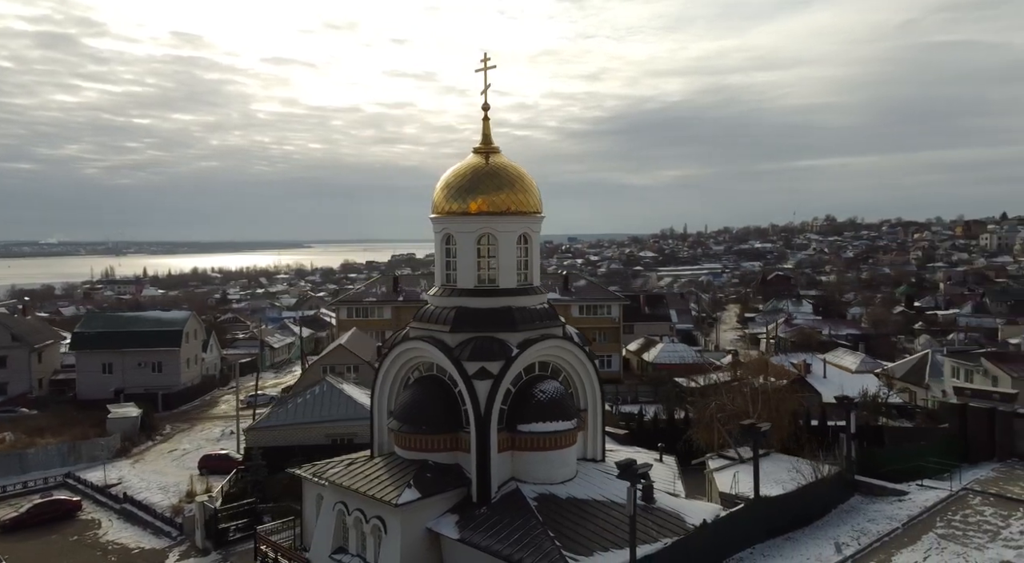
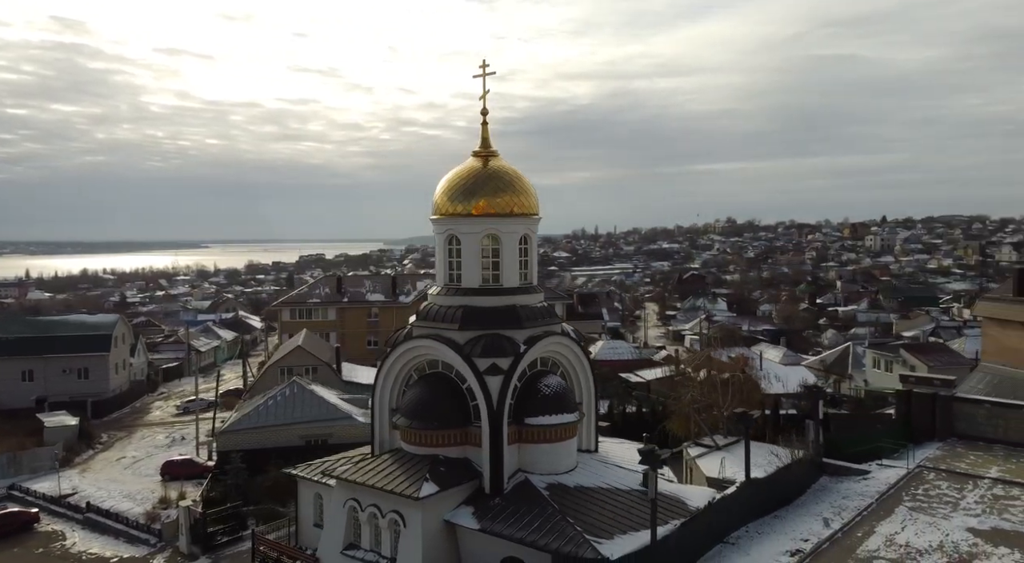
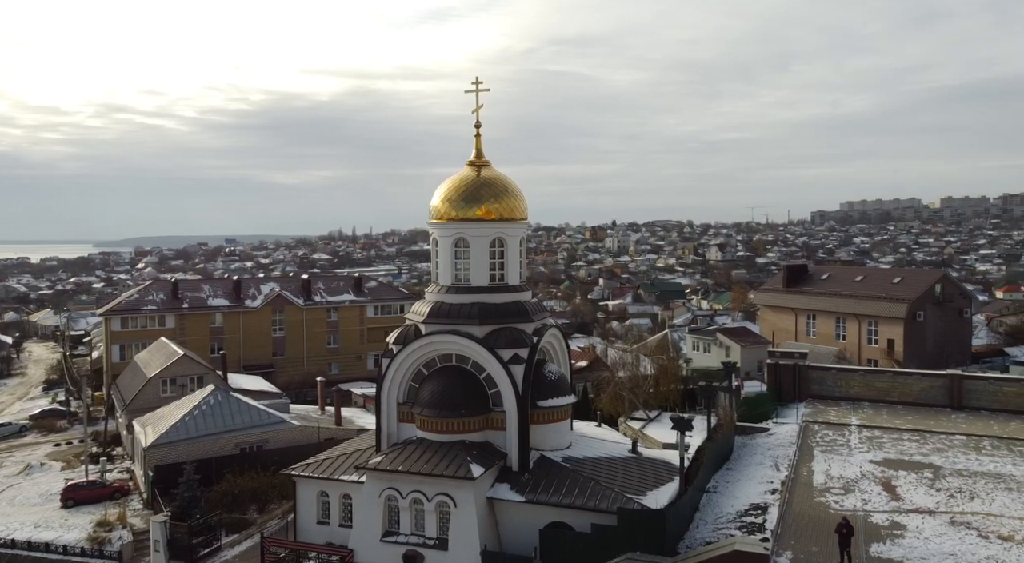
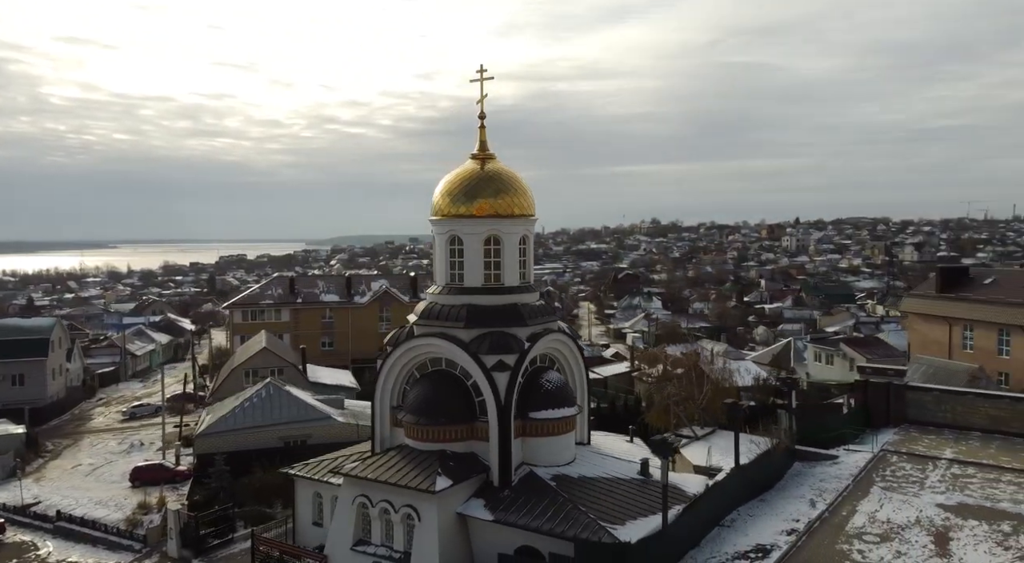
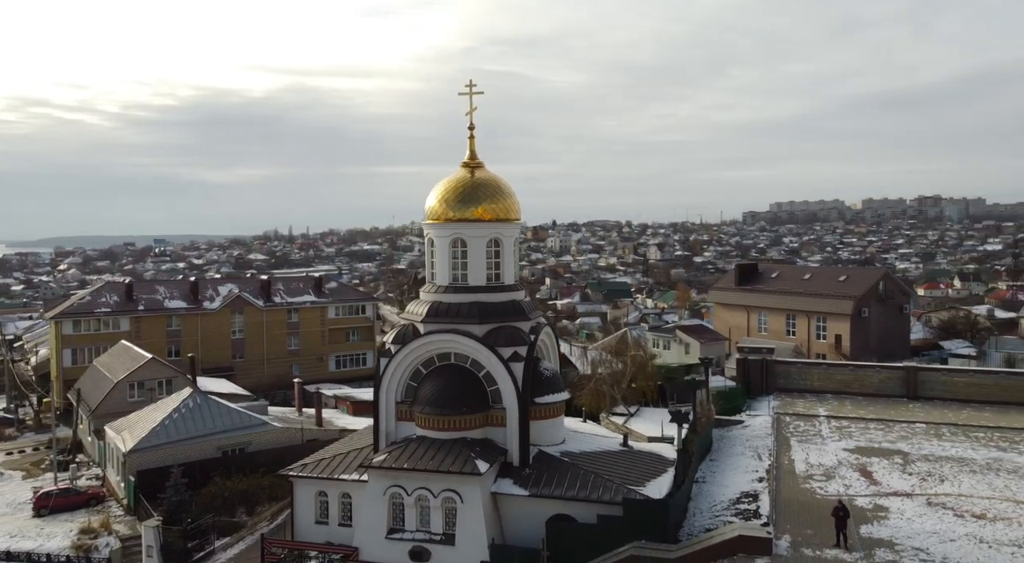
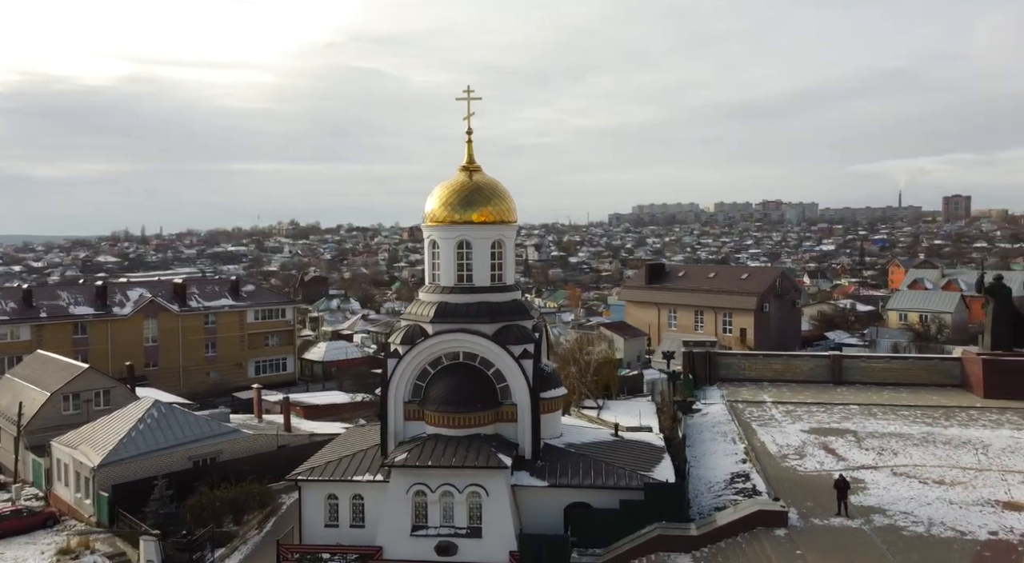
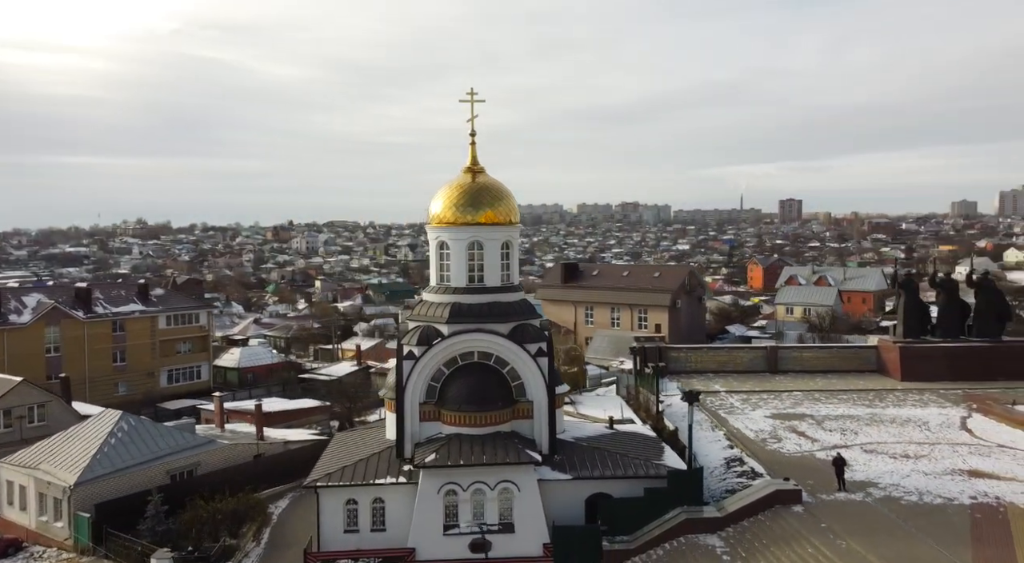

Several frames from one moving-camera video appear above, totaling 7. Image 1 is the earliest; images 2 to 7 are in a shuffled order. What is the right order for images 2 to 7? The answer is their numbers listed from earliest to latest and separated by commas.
2, 4, 3, 5, 6, 7
